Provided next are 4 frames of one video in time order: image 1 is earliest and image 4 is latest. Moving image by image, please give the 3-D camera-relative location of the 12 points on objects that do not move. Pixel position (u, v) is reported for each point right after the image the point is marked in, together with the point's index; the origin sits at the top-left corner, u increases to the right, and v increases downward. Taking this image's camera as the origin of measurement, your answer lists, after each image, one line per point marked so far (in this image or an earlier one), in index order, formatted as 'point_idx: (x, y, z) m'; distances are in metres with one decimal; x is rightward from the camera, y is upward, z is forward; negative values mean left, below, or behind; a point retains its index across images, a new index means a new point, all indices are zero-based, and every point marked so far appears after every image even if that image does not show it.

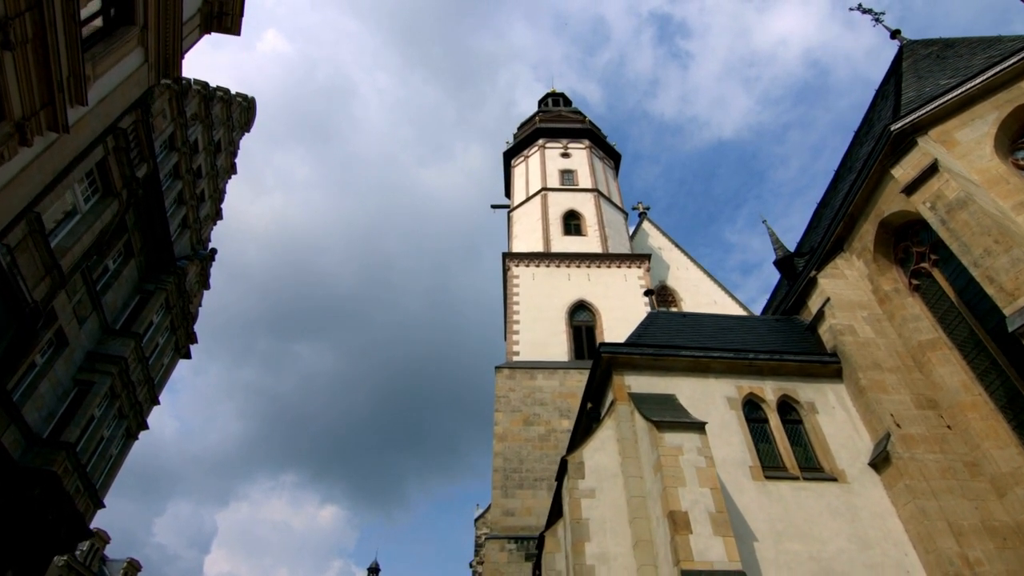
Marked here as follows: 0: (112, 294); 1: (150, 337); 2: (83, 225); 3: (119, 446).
0: (-8.4, -0.1, +13.0) m
1: (-8.4, -1.1, +14.4) m
2: (-6.6, +1.1, +9.5) m
3: (-8.8, -3.5, +13.9) m
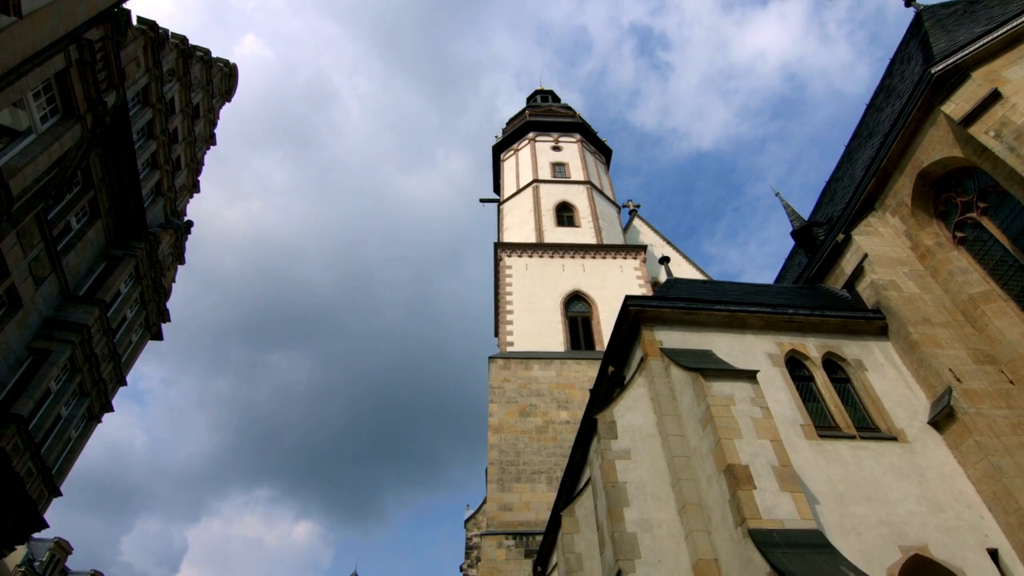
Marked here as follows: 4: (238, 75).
0: (-8.3, +0.6, +11.7) m
1: (-8.3, -0.4, +13.1) m
2: (-6.3, +1.9, +8.3) m
3: (-8.7, -2.8, +12.4) m
4: (-8.2, +6.3, +18.4) m
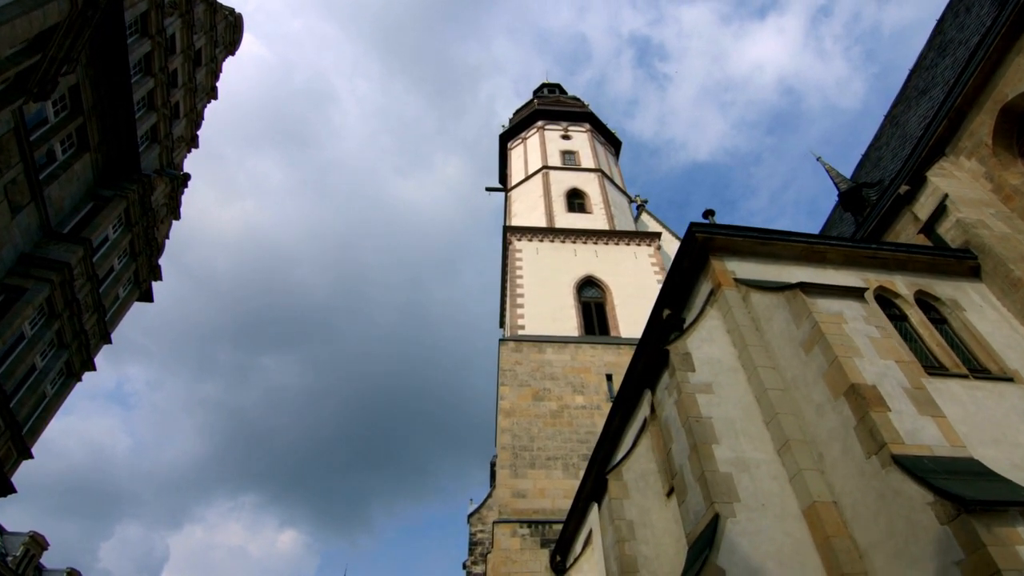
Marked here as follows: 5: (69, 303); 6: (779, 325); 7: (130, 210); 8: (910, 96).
0: (-7.7, +1.7, +10.4) m
1: (-7.8, +0.6, +11.8) m
2: (-5.7, +3.0, +7.1) m
3: (-8.2, -1.7, +11.1) m
4: (-7.6, +7.3, +17.3) m
5: (-7.6, -0.3, +10.7) m
6: (+2.7, -0.4, +6.4) m
7: (-7.6, +1.5, +12.3) m
8: (+9.3, +4.5, +14.4) m
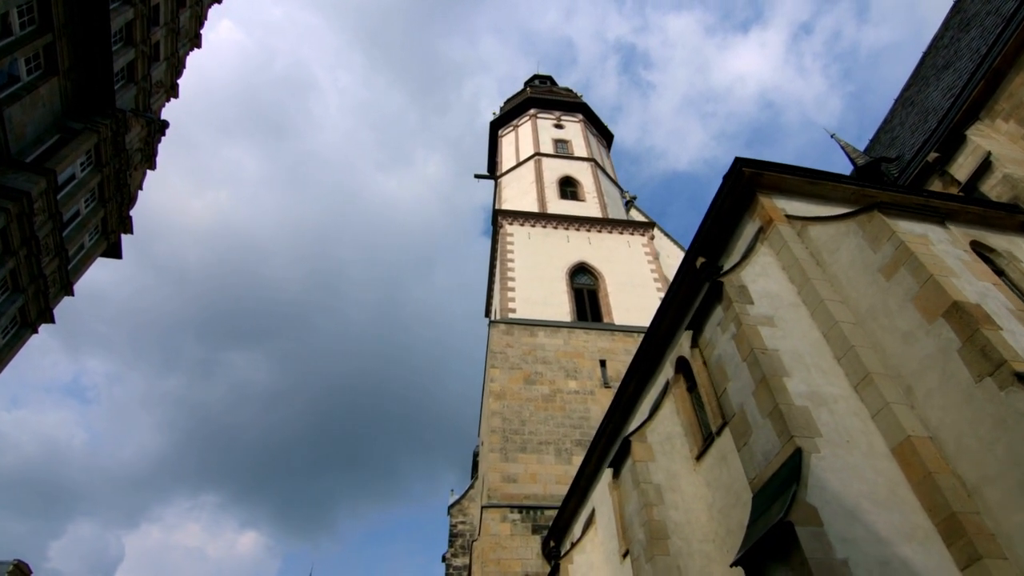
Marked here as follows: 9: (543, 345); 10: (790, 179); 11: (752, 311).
0: (-7.4, +2.7, +9.4) m
1: (-7.6, +1.6, +10.7) m
2: (-5.2, +4.0, +6.1) m
3: (-8.0, -0.7, +10.0) m
4: (-7.4, +8.2, +16.3) m
5: (-7.4, +0.7, +9.6) m
6: (+3.1, +0.3, +5.7) m
7: (-7.4, +2.5, +11.2) m
8: (+9.4, +4.9, +14.1) m
9: (+1.0, -1.8, +19.4) m
10: (+3.2, +1.3, +7.2) m
11: (+2.2, -0.2, +5.8) m
